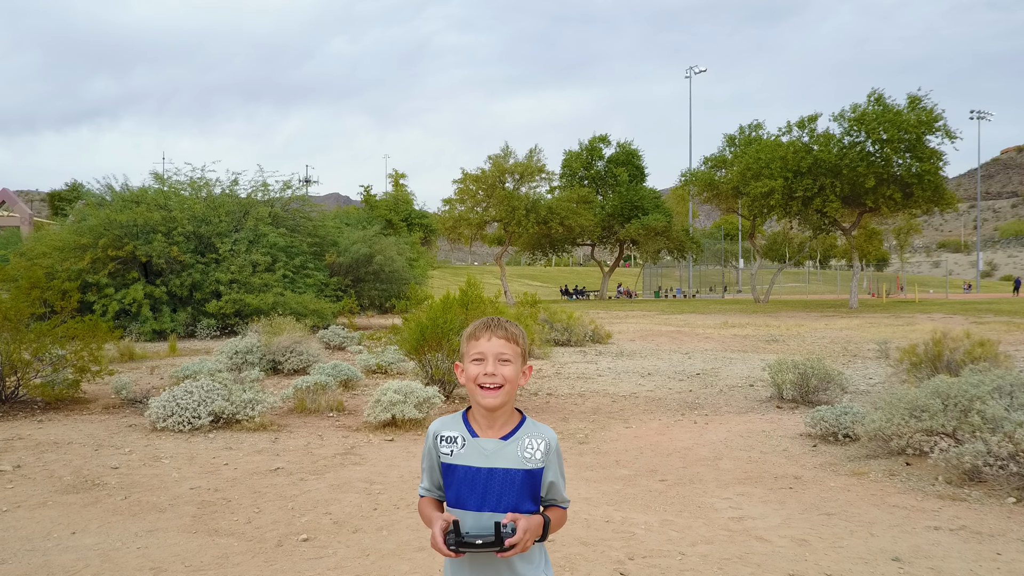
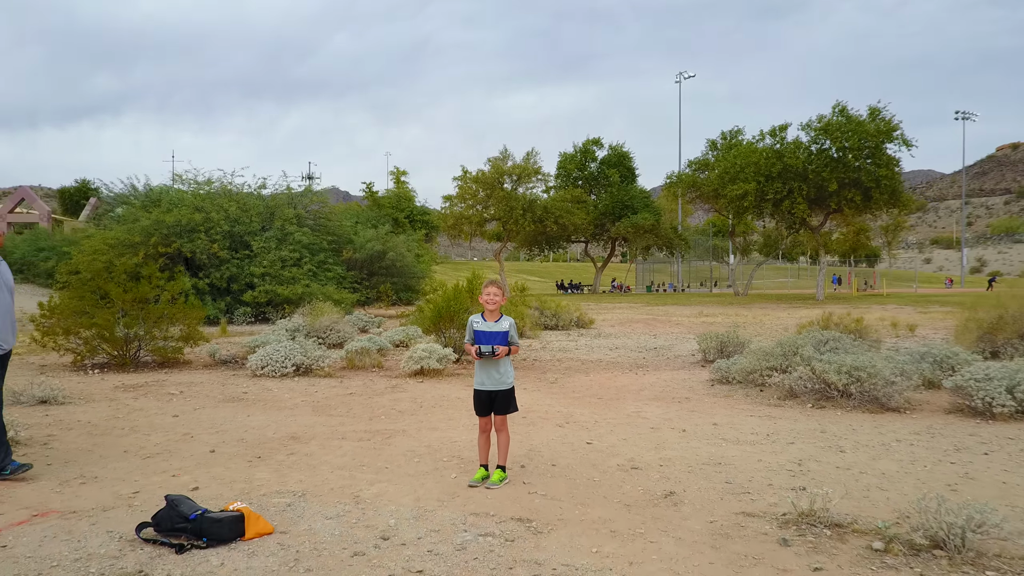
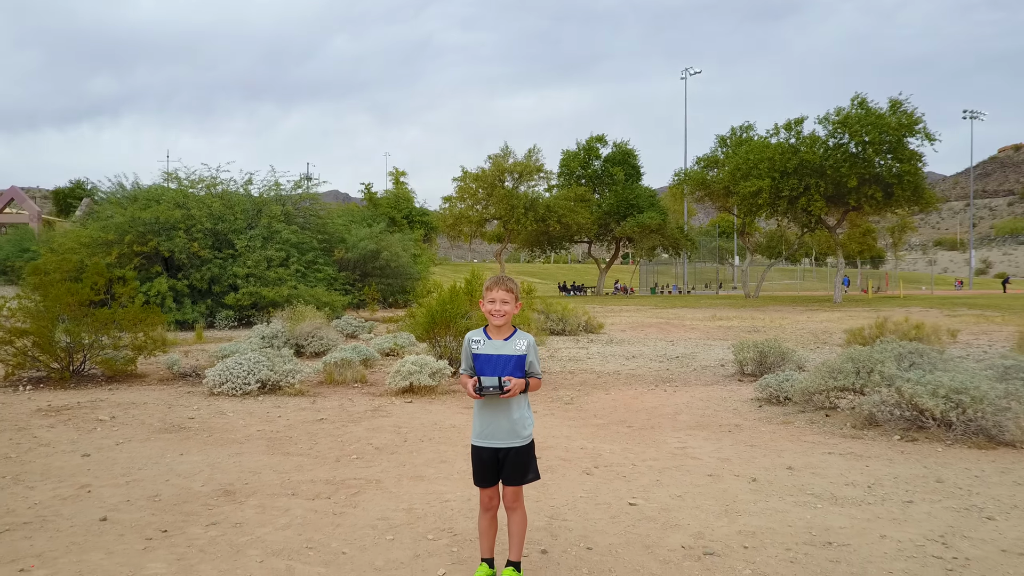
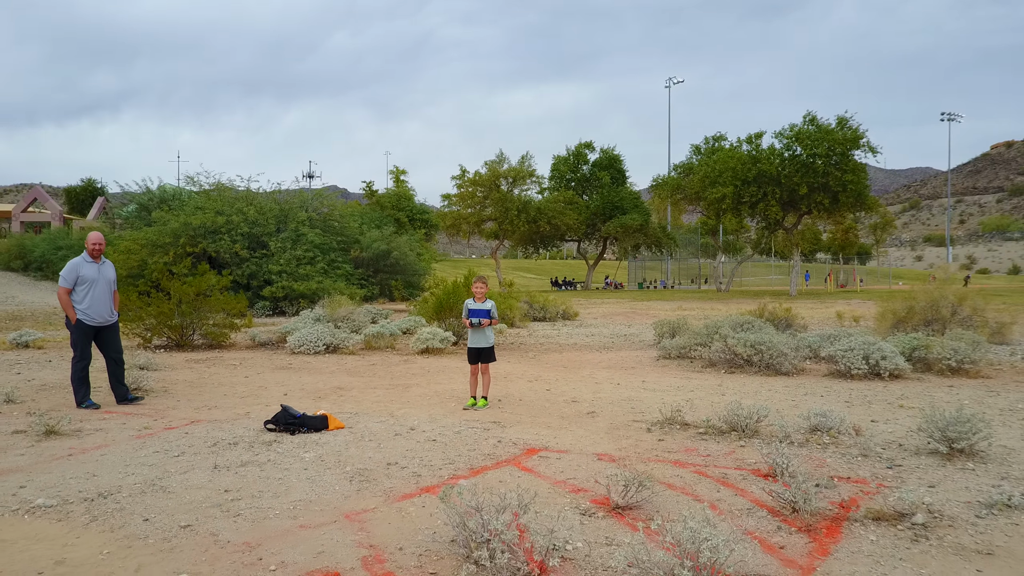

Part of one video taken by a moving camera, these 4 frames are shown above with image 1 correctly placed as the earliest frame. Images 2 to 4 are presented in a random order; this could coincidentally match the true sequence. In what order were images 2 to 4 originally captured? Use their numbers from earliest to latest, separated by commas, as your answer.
3, 2, 4
